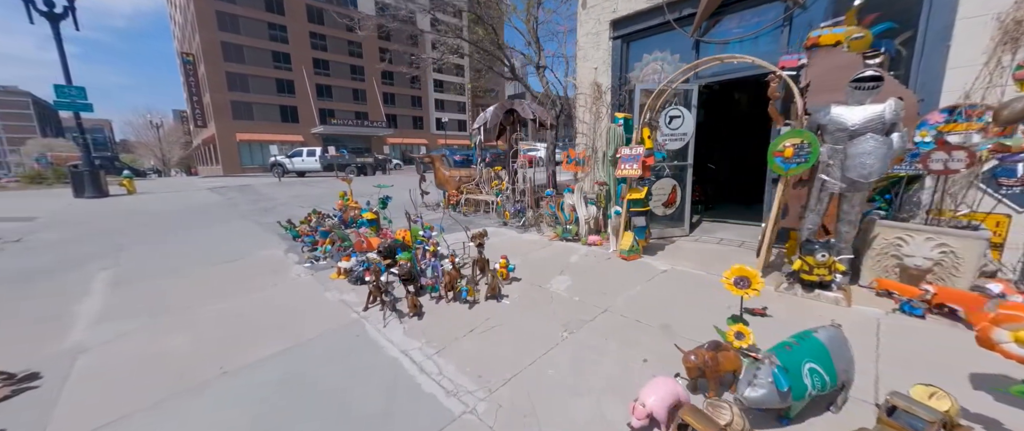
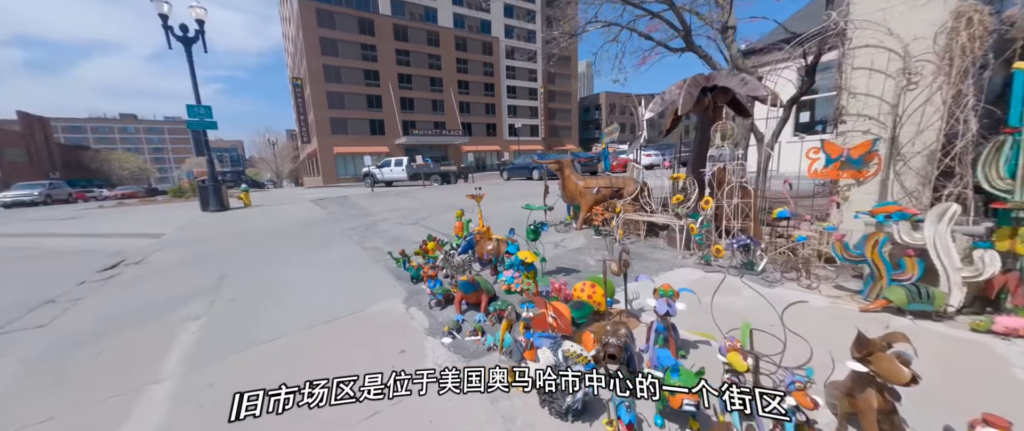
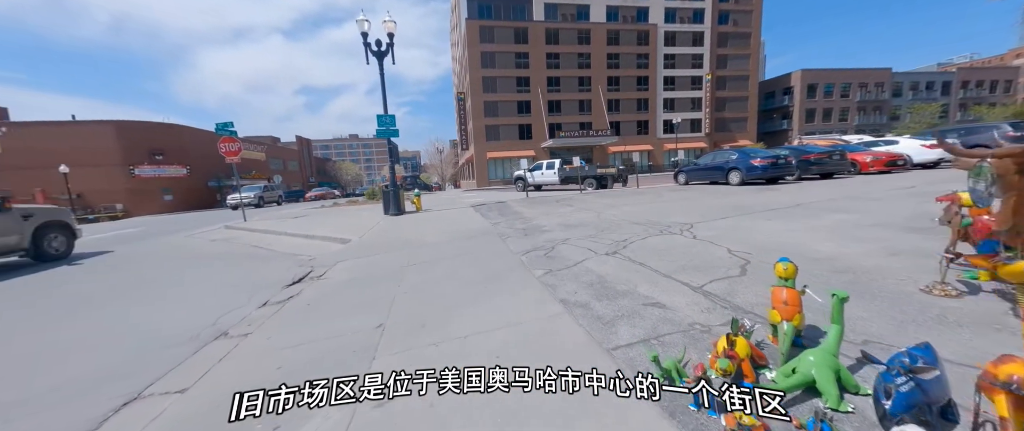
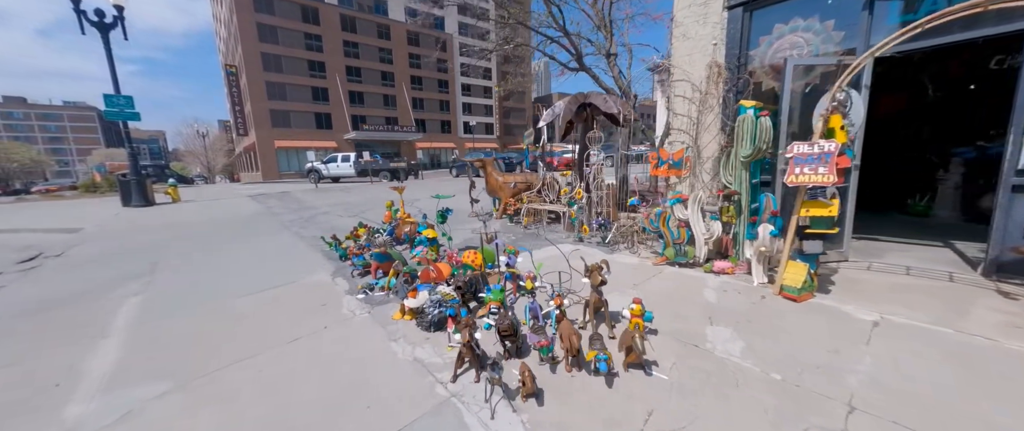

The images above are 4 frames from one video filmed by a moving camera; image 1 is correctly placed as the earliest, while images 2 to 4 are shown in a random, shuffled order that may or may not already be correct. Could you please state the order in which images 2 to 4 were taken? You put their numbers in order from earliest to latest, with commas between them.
4, 2, 3
